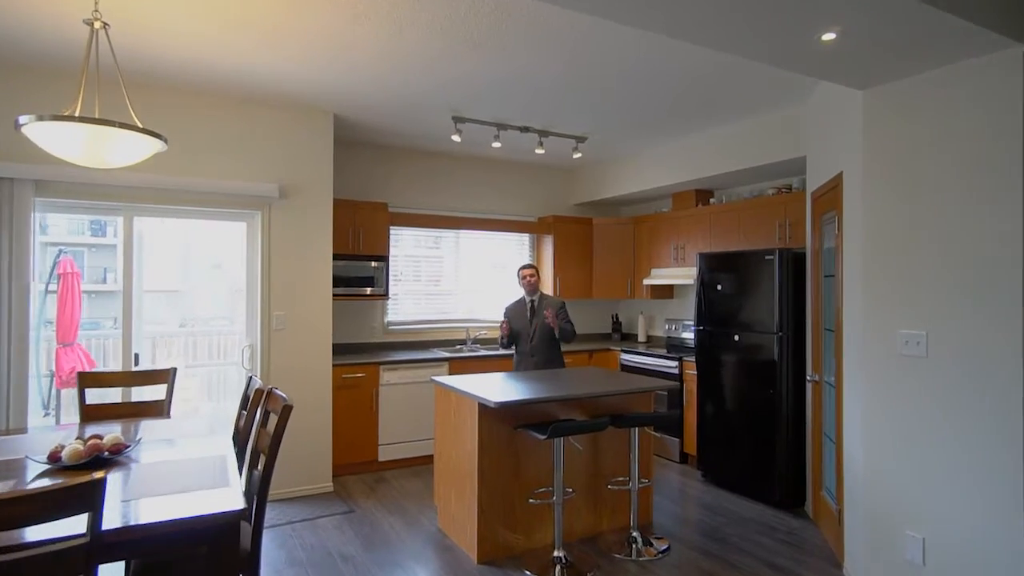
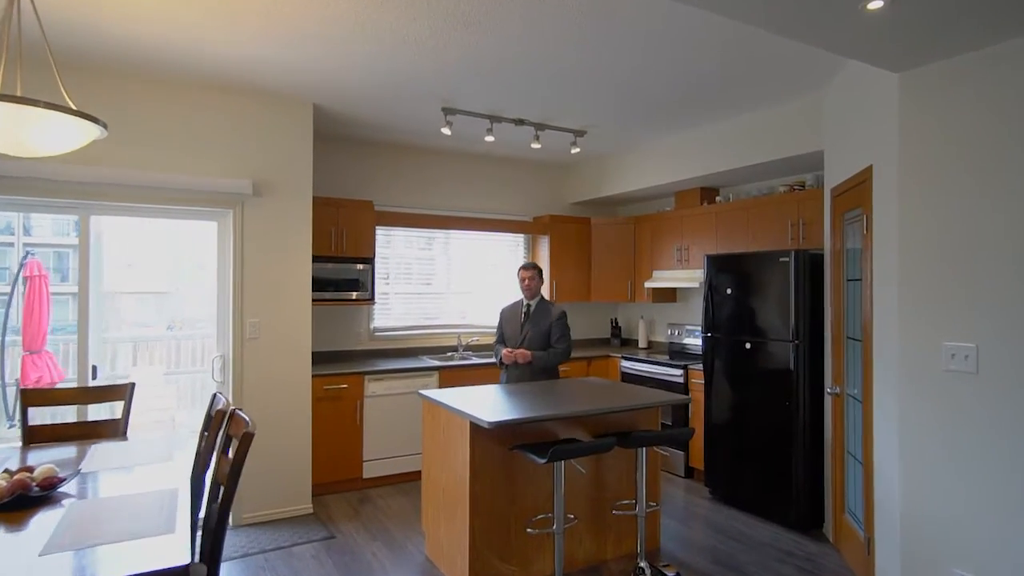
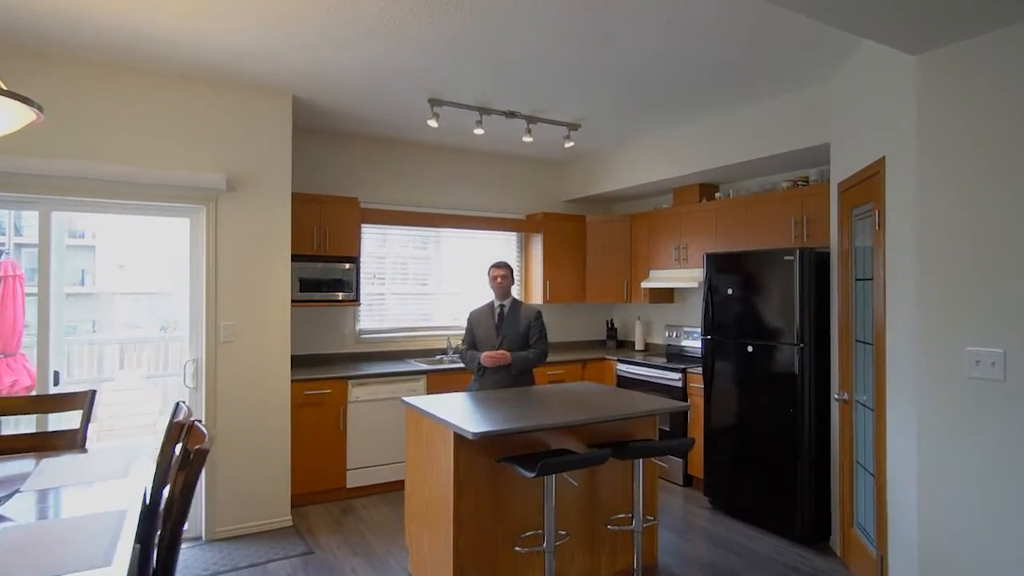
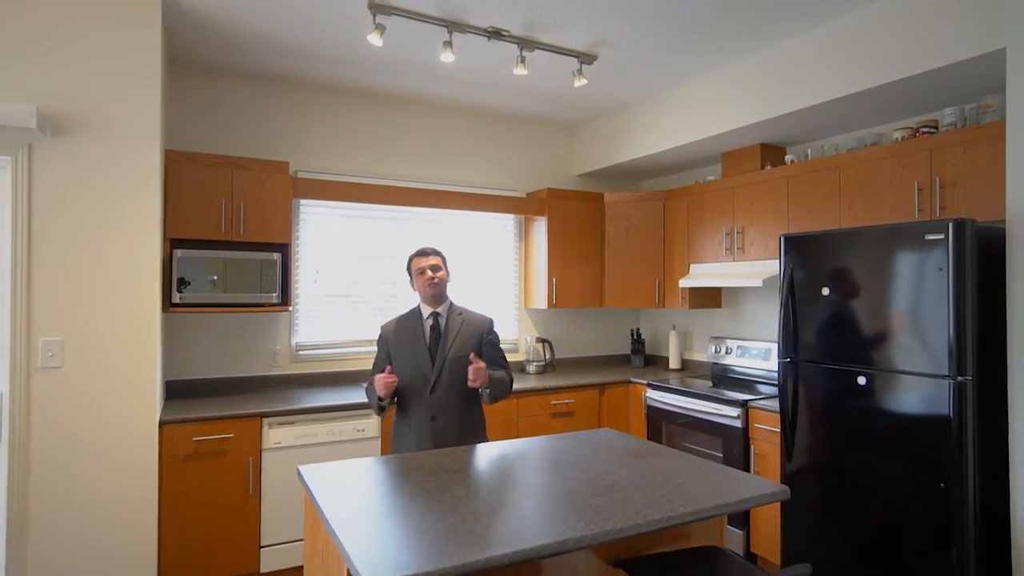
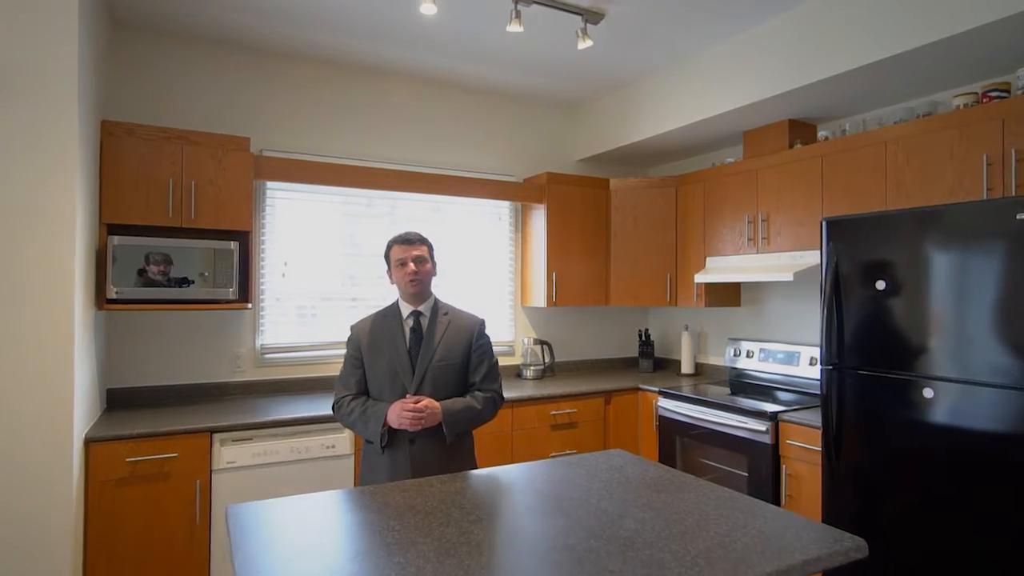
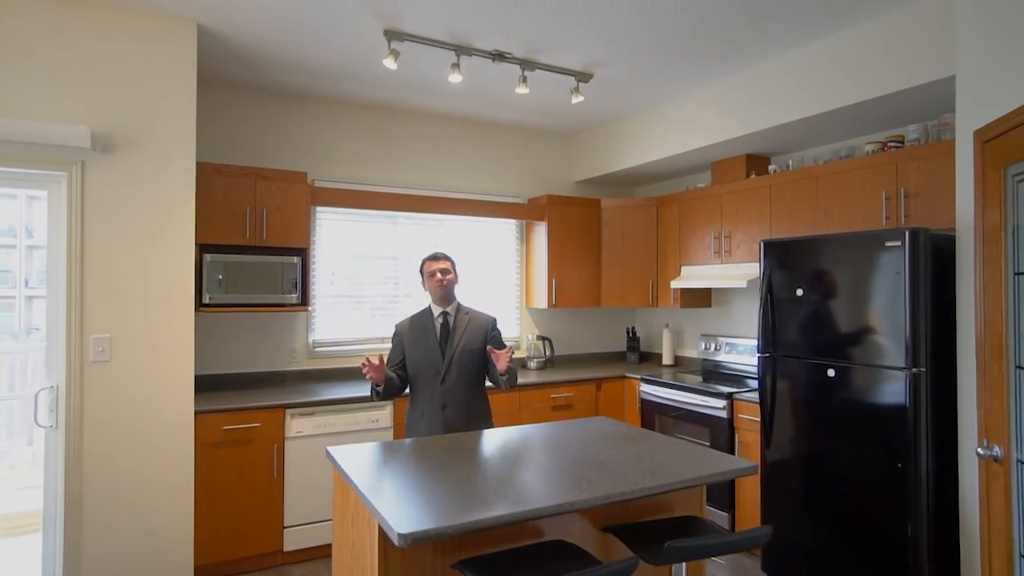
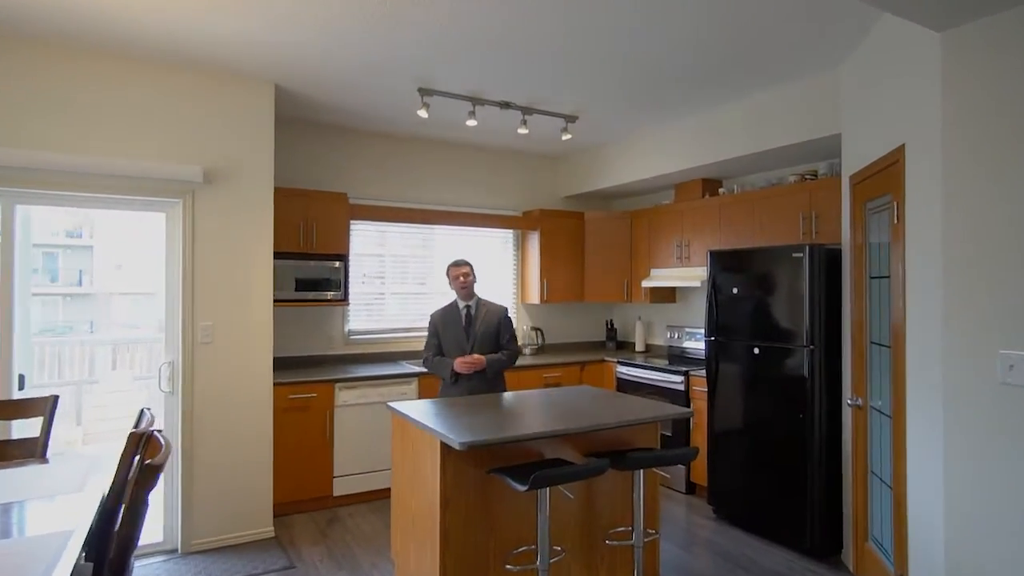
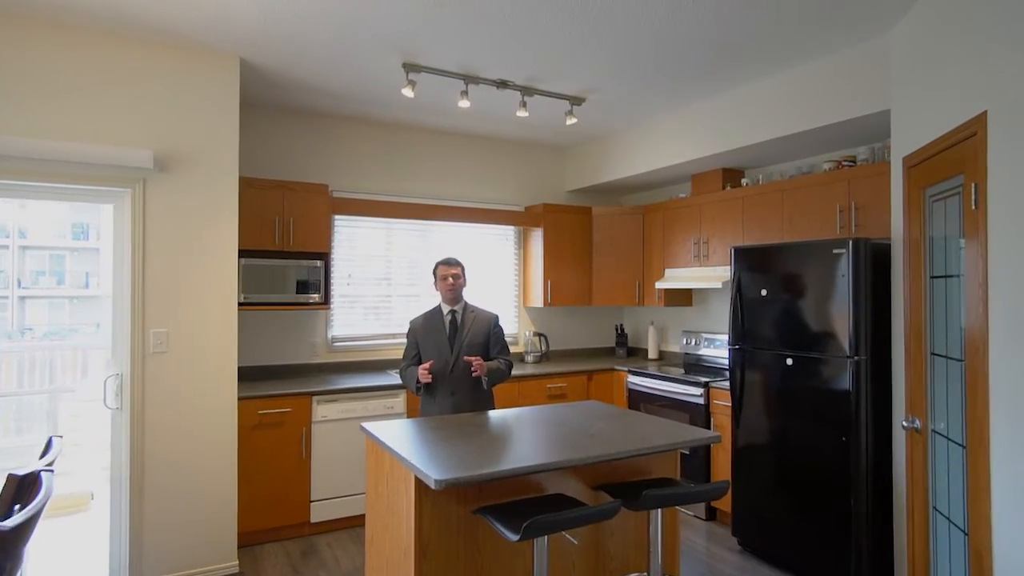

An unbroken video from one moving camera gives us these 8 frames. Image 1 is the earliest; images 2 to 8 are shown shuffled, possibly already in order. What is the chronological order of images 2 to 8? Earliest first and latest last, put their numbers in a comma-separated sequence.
2, 3, 7, 8, 6, 4, 5
